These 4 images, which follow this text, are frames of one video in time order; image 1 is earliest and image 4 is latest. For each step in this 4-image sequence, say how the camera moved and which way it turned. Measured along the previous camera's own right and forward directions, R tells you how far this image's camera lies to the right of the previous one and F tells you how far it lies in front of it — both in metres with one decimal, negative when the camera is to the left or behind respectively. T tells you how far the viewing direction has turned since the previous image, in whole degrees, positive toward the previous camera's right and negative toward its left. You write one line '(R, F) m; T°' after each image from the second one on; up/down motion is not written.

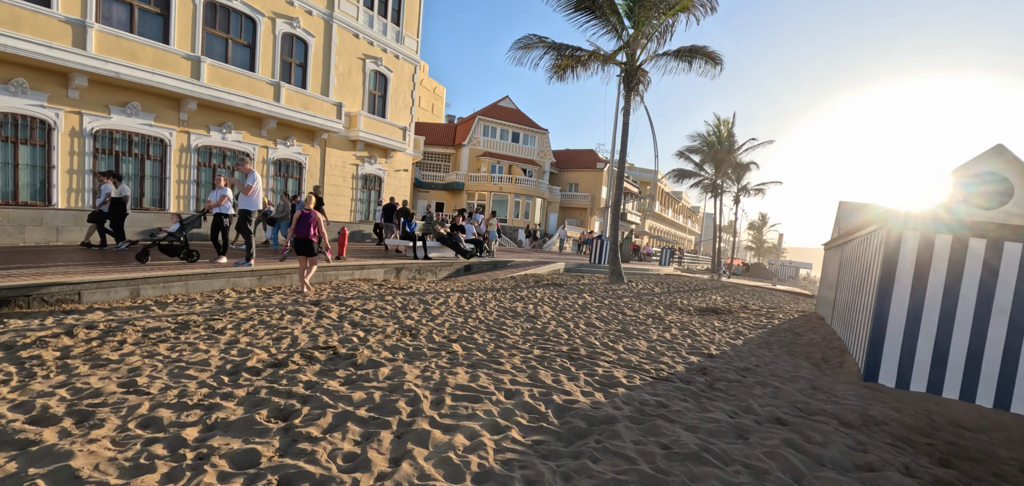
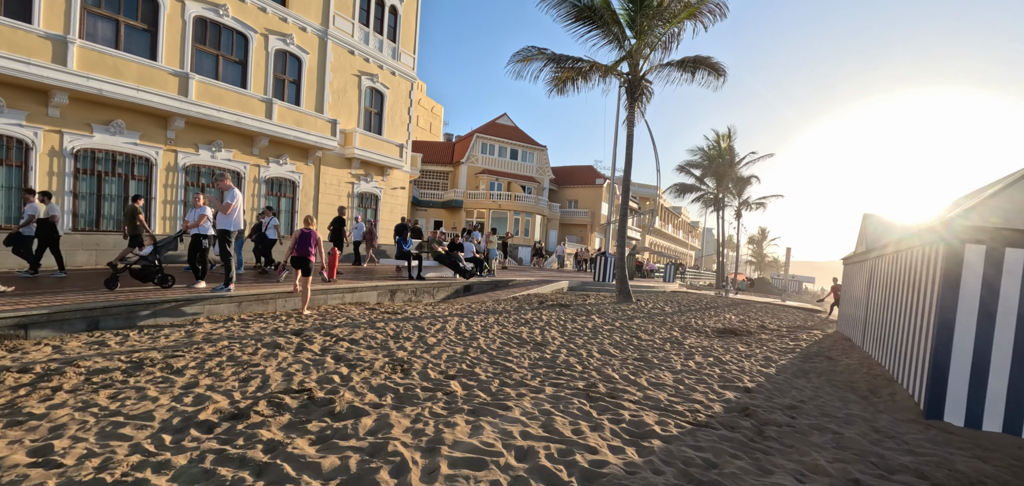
(-0.1, +0.7) m; 0°
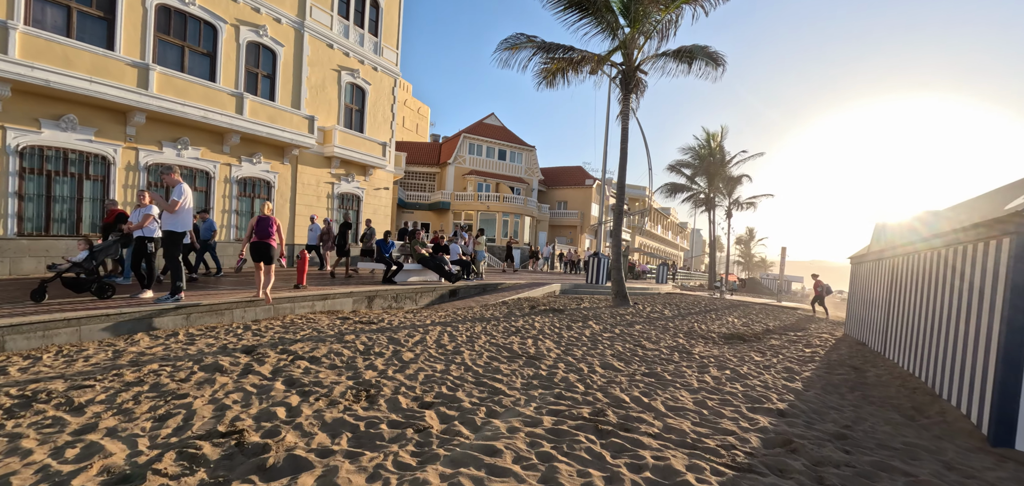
(0.0, +0.8) m; +1°
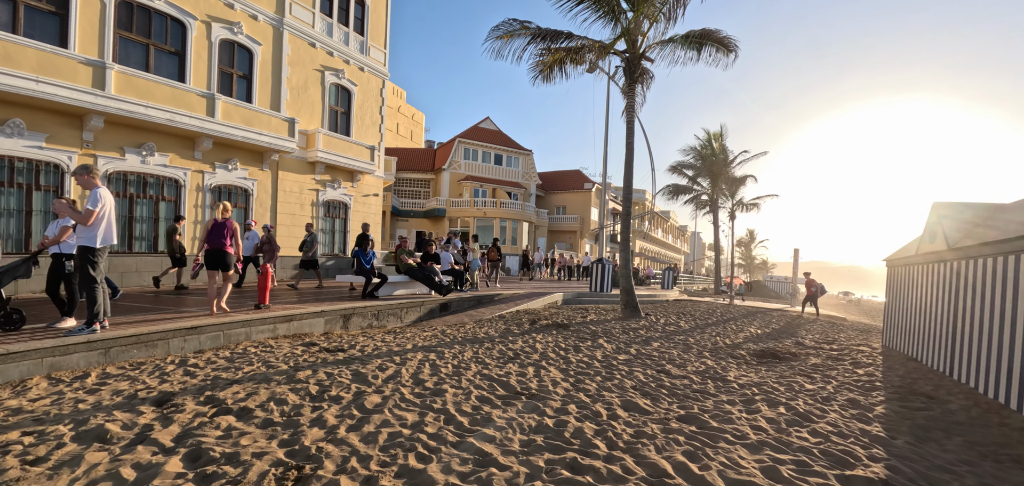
(+0.1, +1.2) m; 0°
